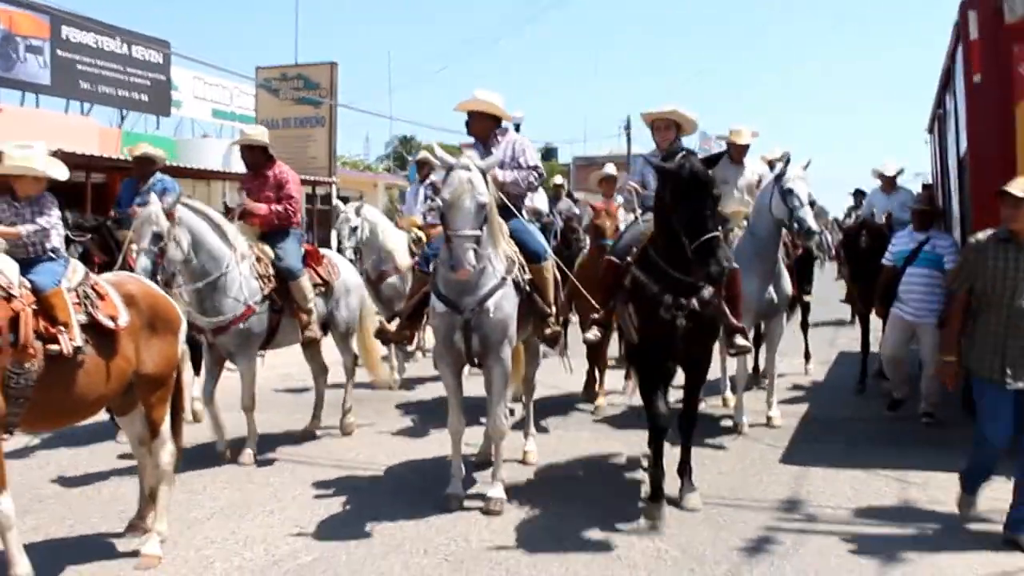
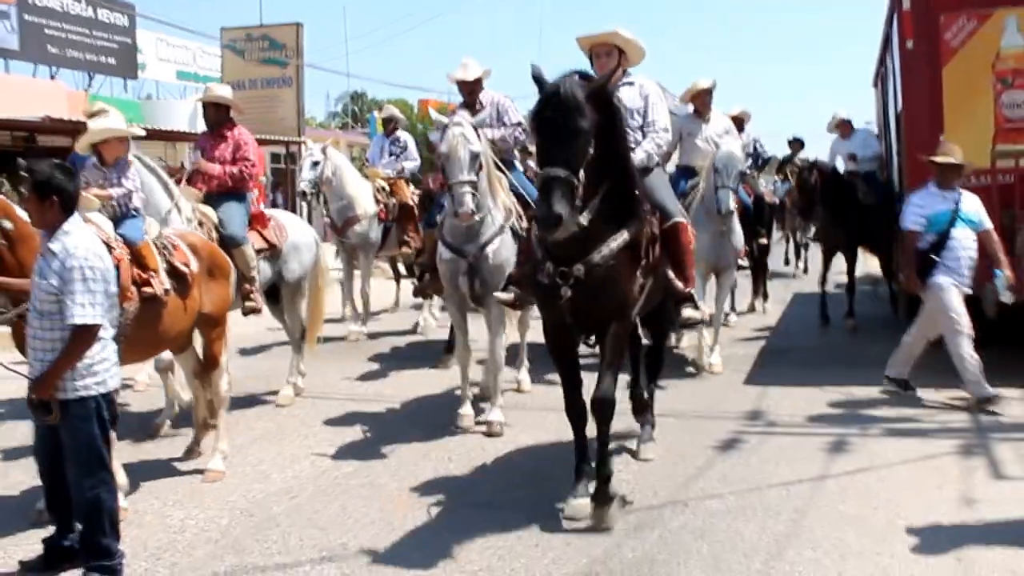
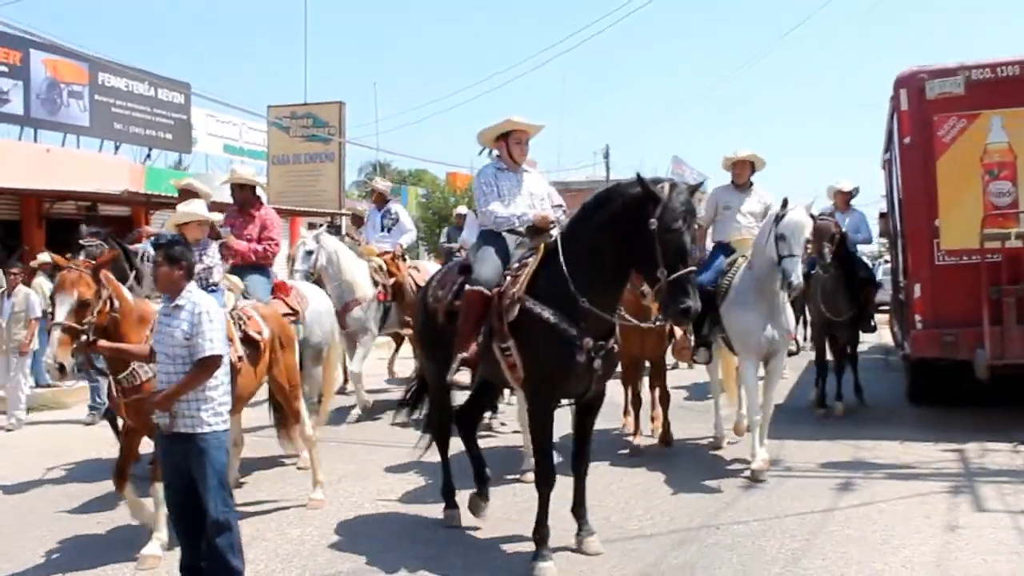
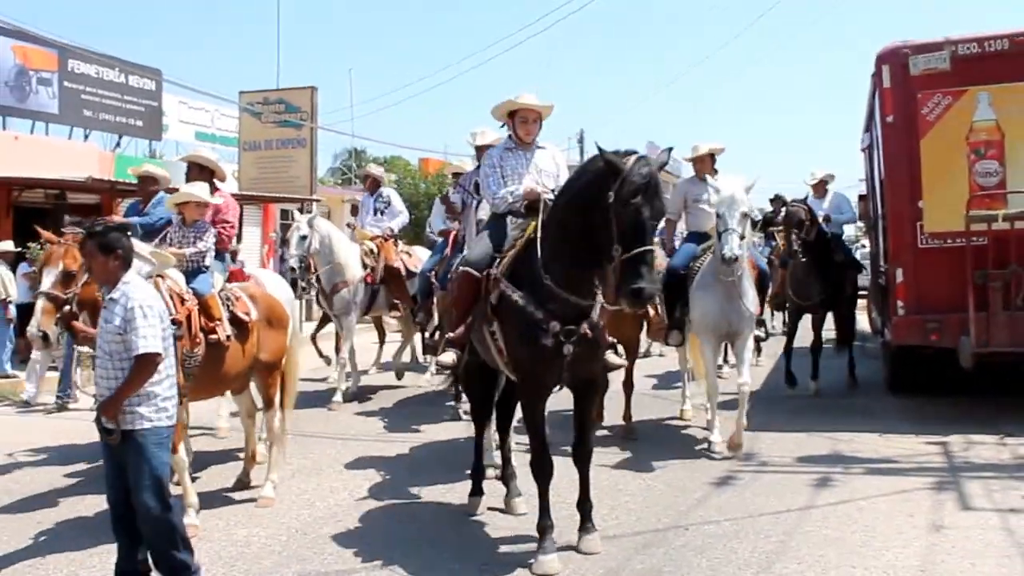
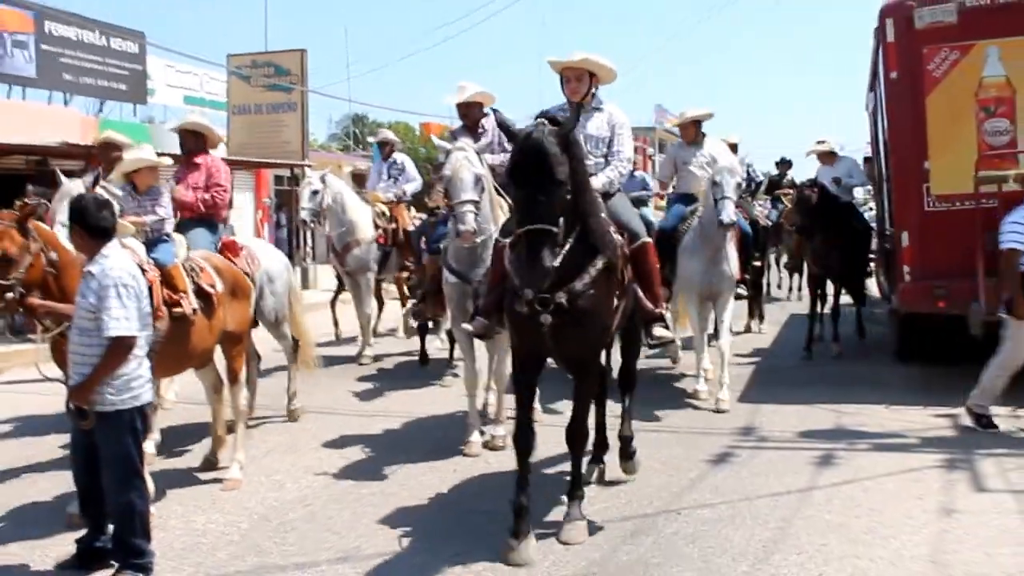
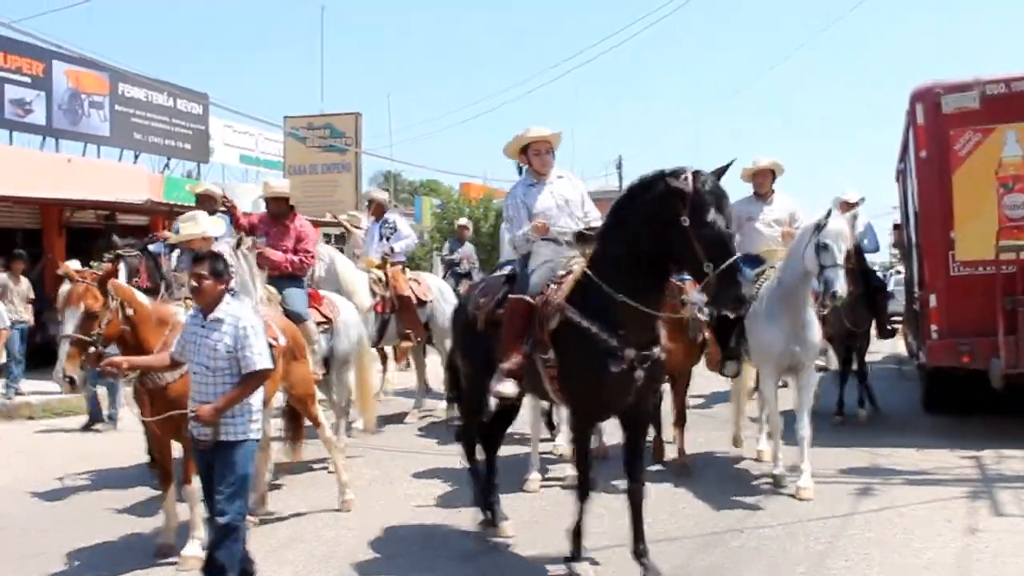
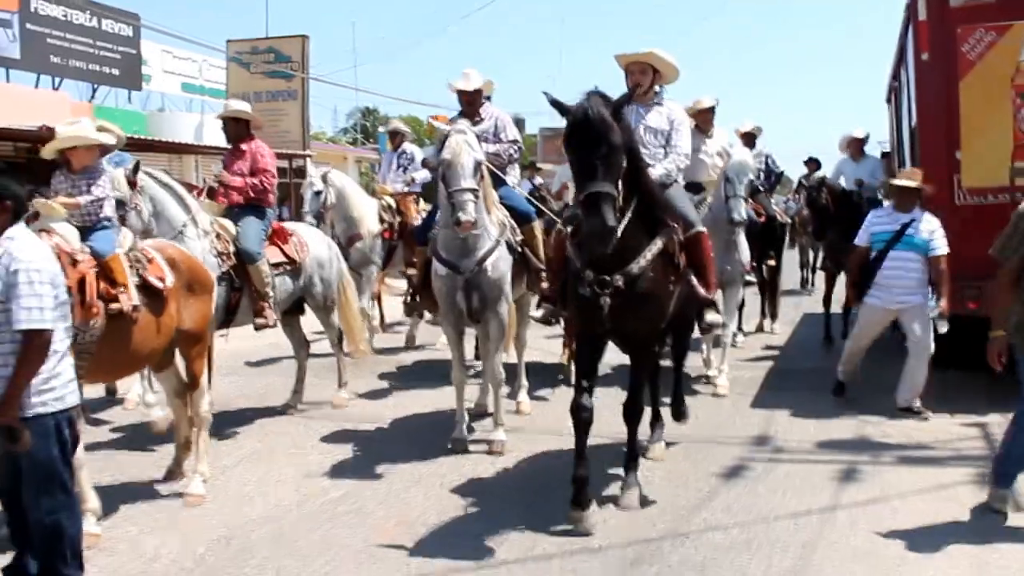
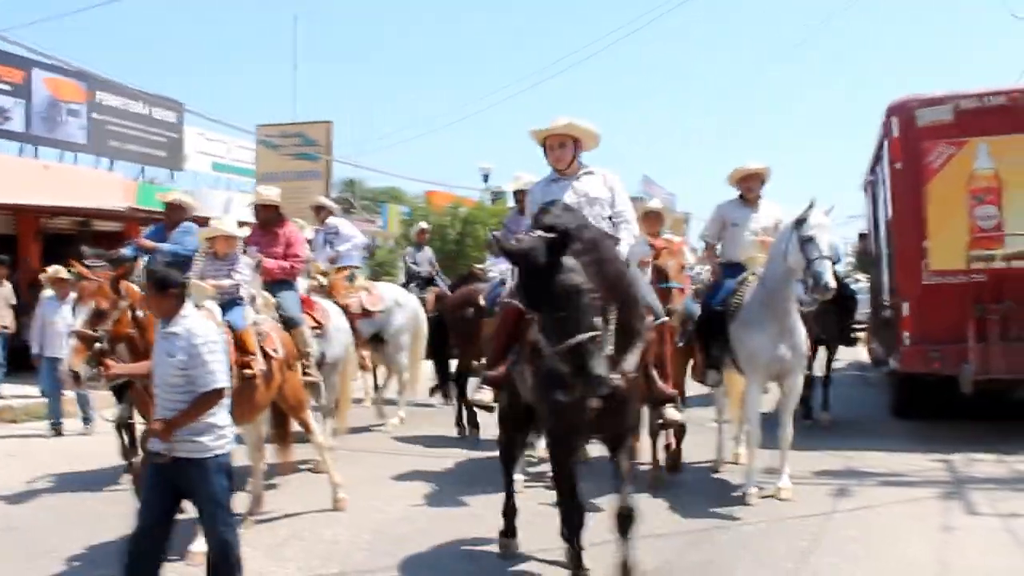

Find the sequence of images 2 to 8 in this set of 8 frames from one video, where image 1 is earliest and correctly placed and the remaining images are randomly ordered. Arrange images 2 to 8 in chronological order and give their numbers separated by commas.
7, 2, 5, 4, 3, 6, 8
